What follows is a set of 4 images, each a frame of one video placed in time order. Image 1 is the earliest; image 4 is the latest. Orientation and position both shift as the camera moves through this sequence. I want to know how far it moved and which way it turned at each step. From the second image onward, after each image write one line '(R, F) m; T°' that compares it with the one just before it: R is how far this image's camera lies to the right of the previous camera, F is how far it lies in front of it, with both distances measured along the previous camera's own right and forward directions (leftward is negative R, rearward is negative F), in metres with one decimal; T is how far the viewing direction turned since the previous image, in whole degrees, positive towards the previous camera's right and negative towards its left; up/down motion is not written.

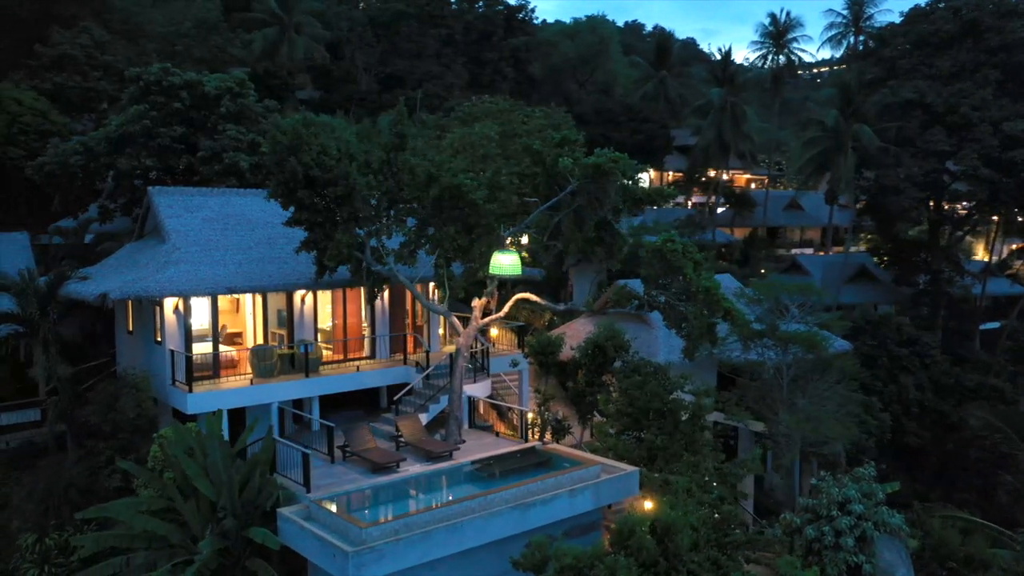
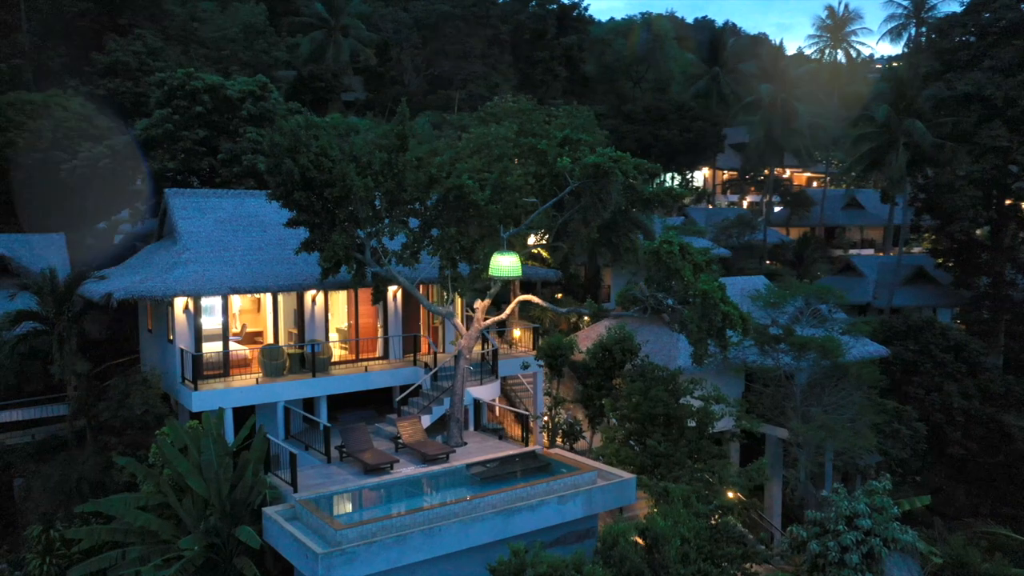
(+0.8, +0.2) m; -4°
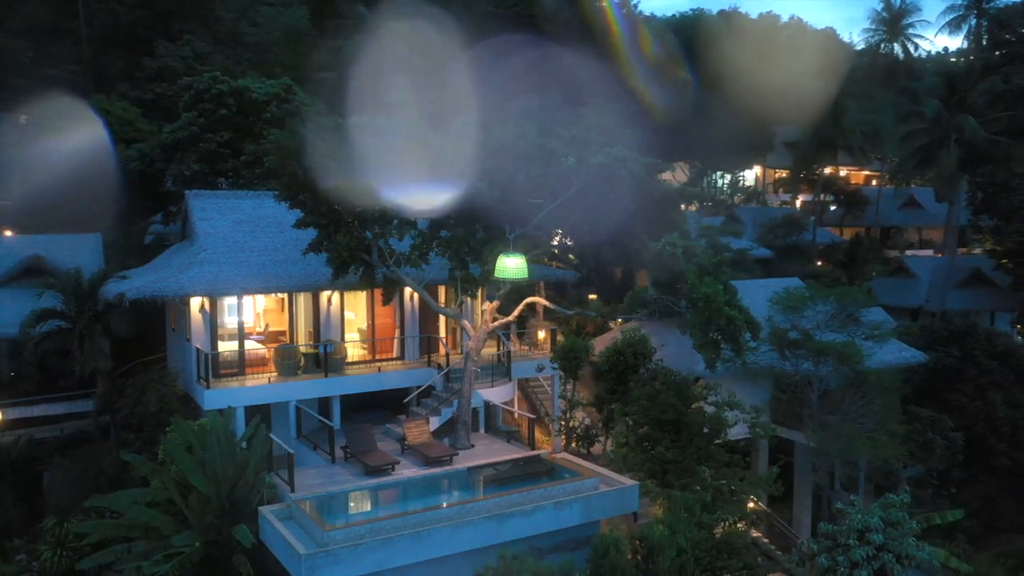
(+0.6, +0.1) m; -4°
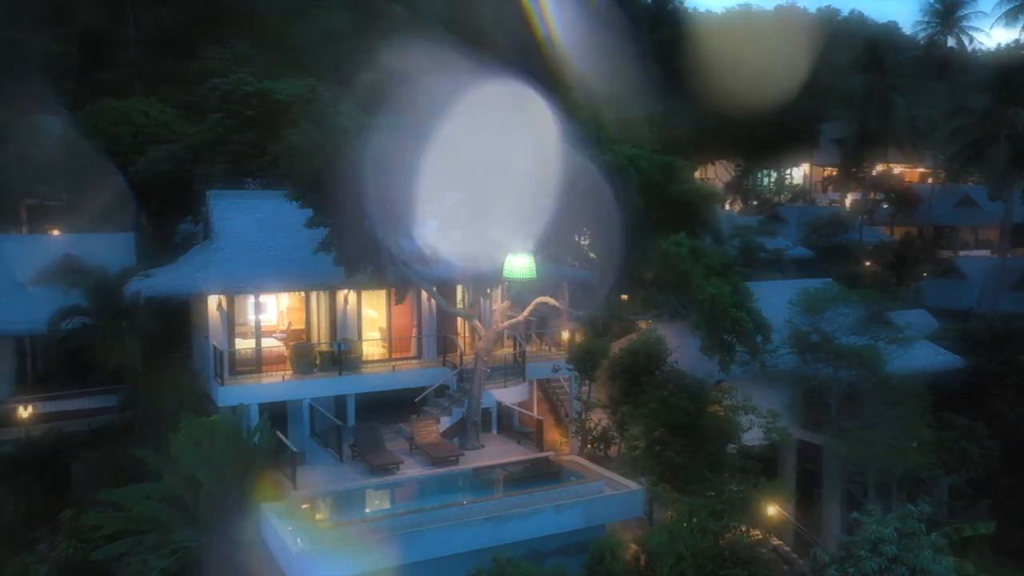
(+0.5, +0.1) m; -3°
